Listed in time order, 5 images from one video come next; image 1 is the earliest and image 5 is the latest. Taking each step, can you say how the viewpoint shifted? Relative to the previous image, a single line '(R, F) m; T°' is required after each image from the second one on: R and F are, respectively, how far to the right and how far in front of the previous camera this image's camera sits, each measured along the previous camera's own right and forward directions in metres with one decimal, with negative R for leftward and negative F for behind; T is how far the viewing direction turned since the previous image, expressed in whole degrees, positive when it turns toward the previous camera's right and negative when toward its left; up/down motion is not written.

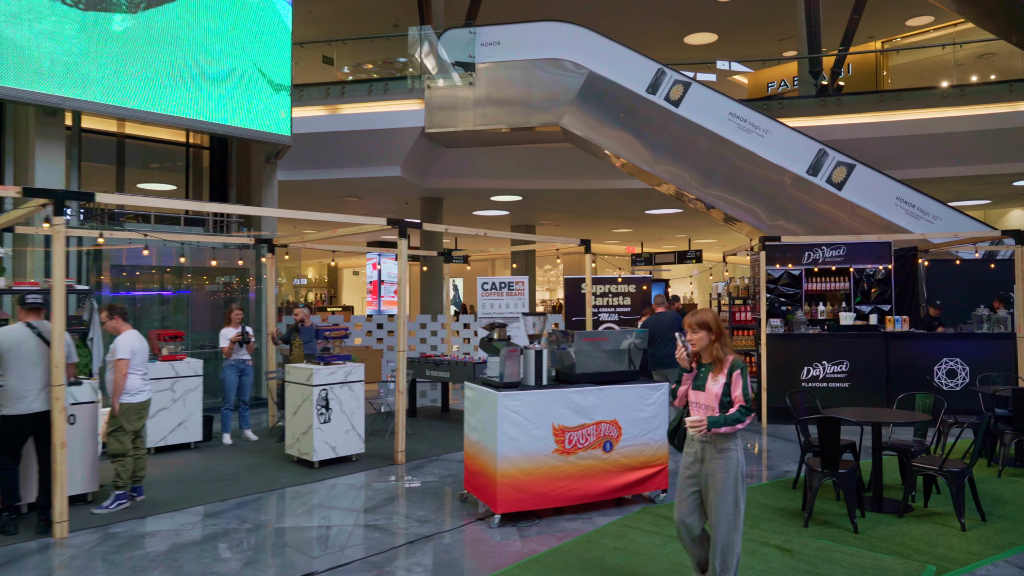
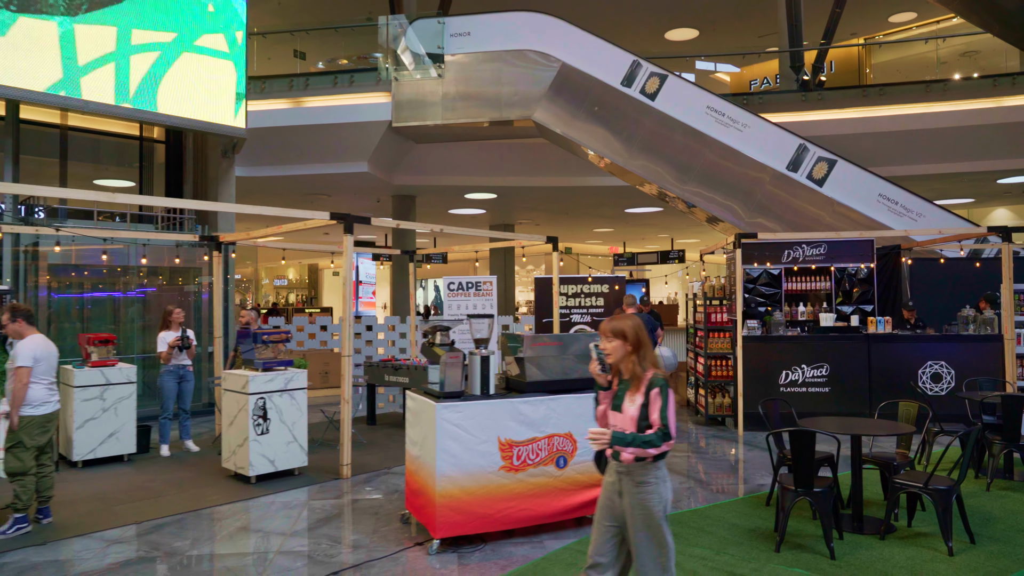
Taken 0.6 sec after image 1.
(+0.3, +0.4) m; +1°
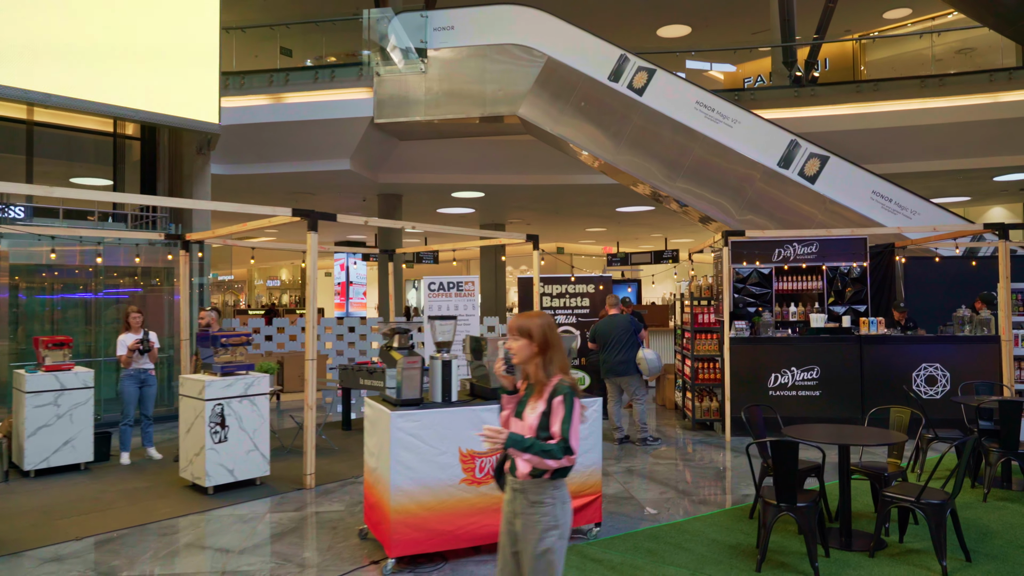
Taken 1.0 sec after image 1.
(+0.2, +0.3) m; 0°
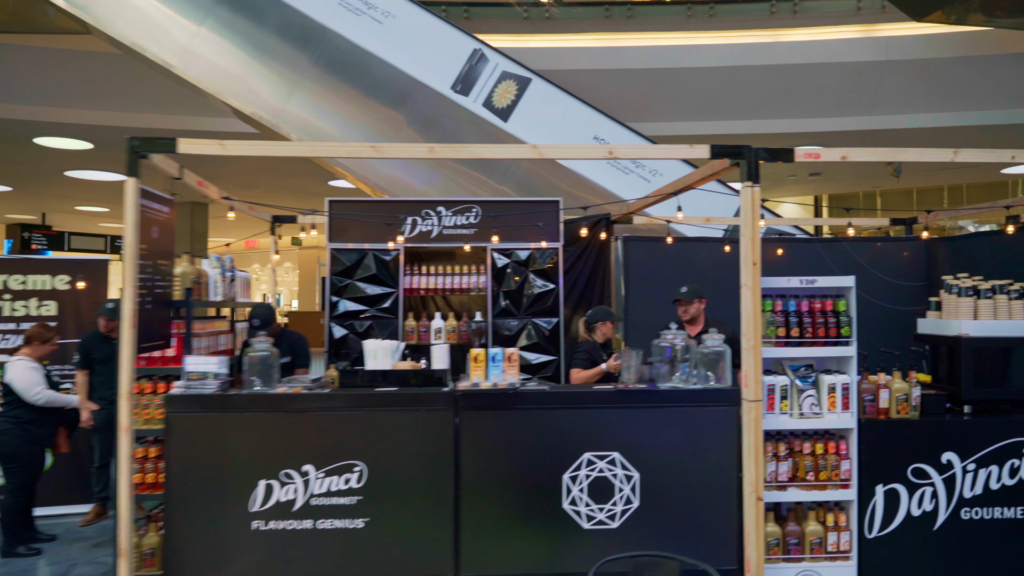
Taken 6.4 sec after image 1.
(+2.8, +3.8) m; +12°
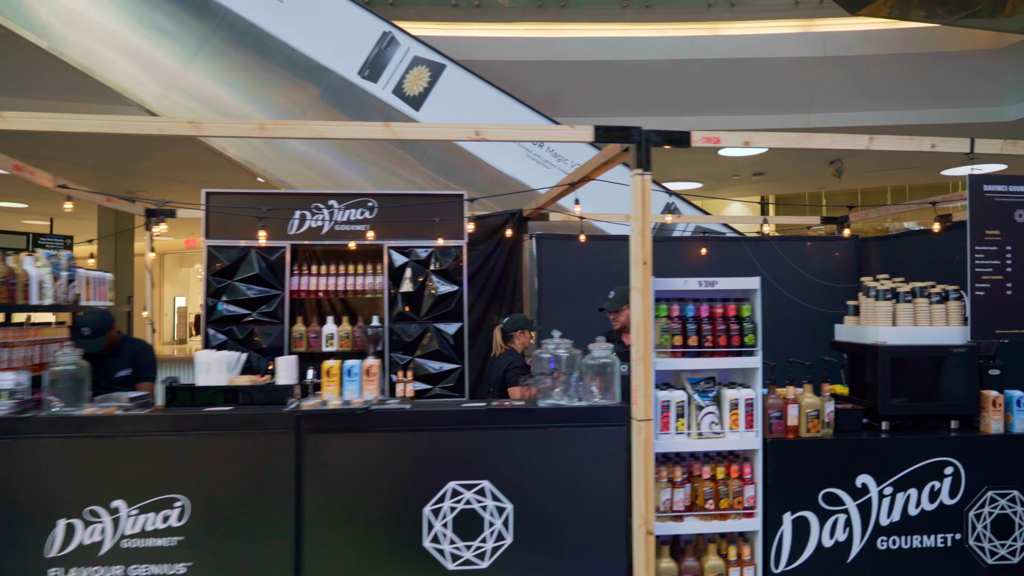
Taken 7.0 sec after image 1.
(+0.4, +0.4) m; +3°
